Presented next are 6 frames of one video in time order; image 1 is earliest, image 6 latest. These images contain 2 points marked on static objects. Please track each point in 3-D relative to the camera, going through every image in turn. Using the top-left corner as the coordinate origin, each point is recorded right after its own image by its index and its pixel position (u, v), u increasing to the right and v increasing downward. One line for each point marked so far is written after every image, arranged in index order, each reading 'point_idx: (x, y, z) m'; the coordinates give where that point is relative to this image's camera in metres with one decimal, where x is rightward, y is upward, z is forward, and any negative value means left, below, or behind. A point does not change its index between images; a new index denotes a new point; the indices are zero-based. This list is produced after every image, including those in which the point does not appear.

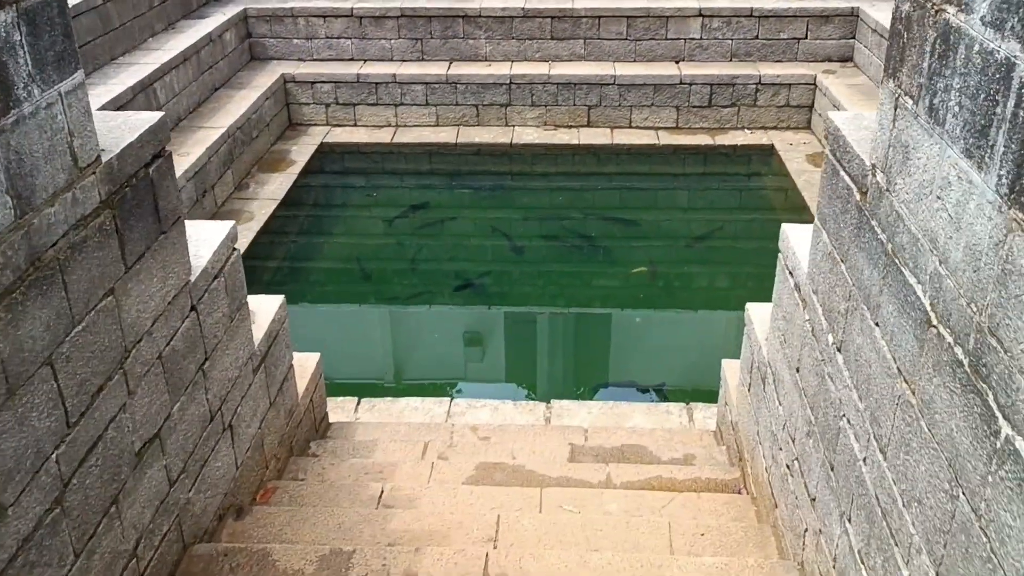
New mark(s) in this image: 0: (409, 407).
0: (-0.5, -0.6, +4.4) m
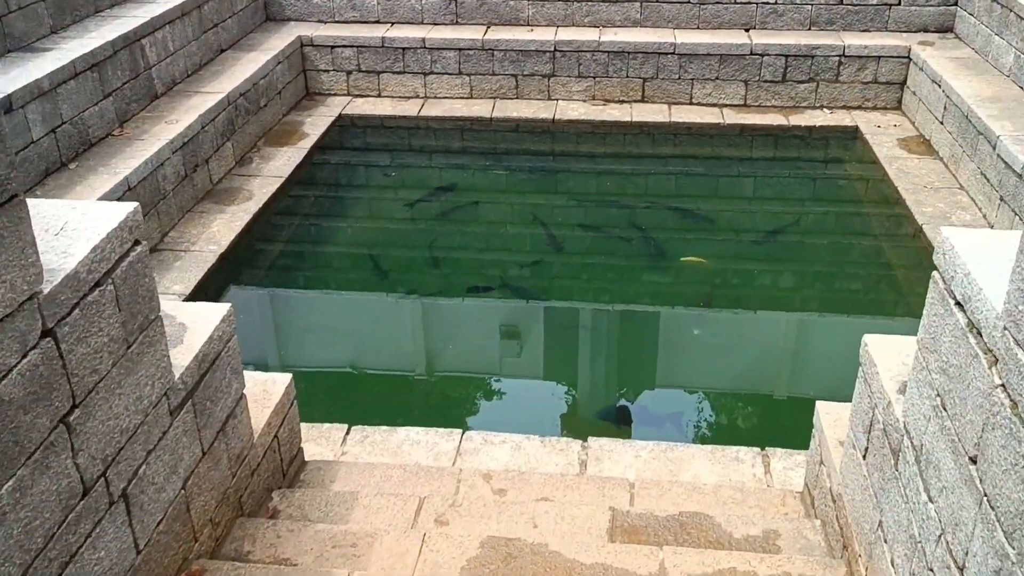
0: (-0.4, -0.6, +3.5) m
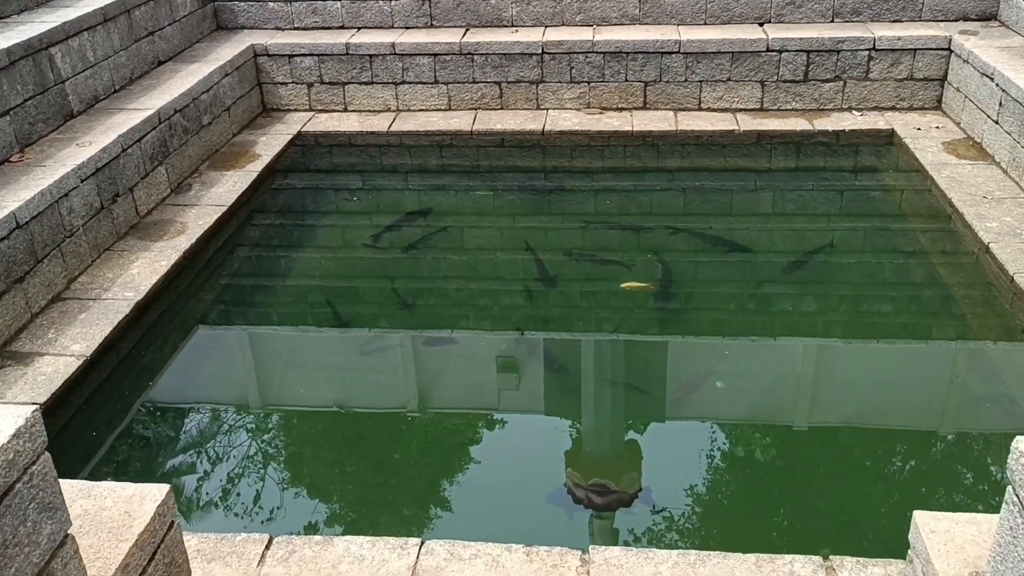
0: (-0.5, -0.8, +2.6) m
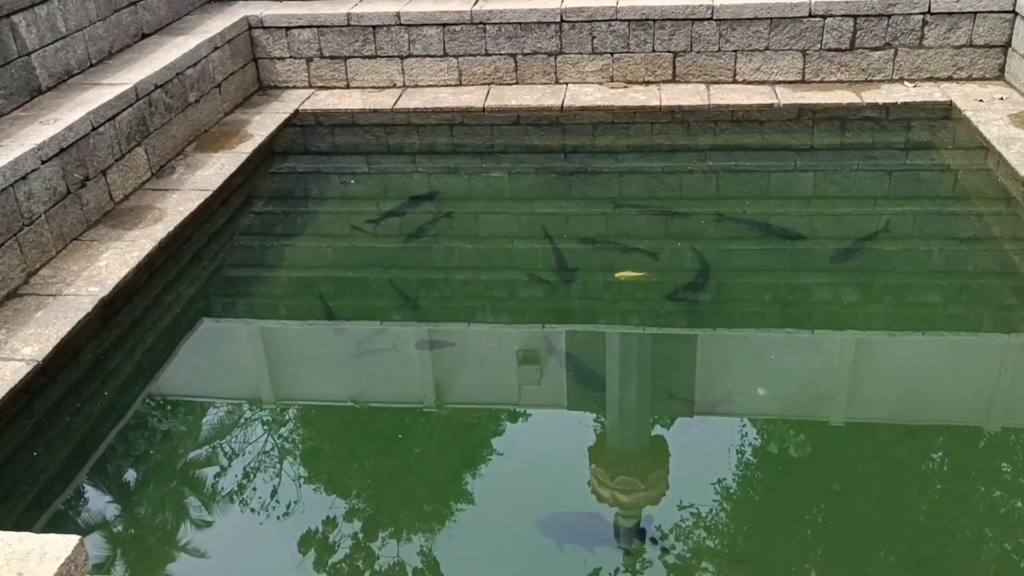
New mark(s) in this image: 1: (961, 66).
0: (-0.4, -0.7, +2.2) m
1: (+2.7, +1.3, +5.7) m
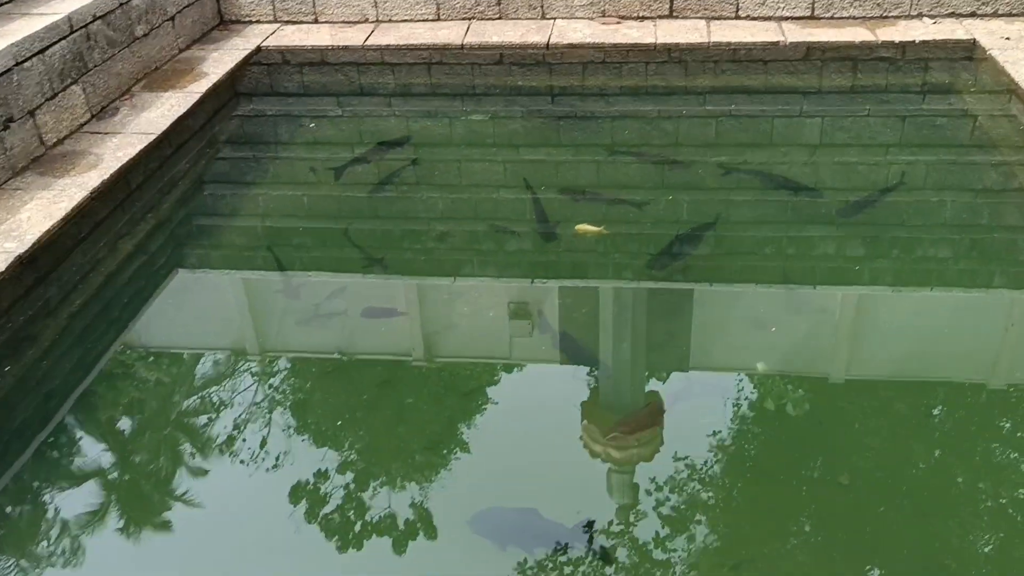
0: (-0.5, -0.7, +1.8) m
1: (+2.6, +1.6, +5.2) m
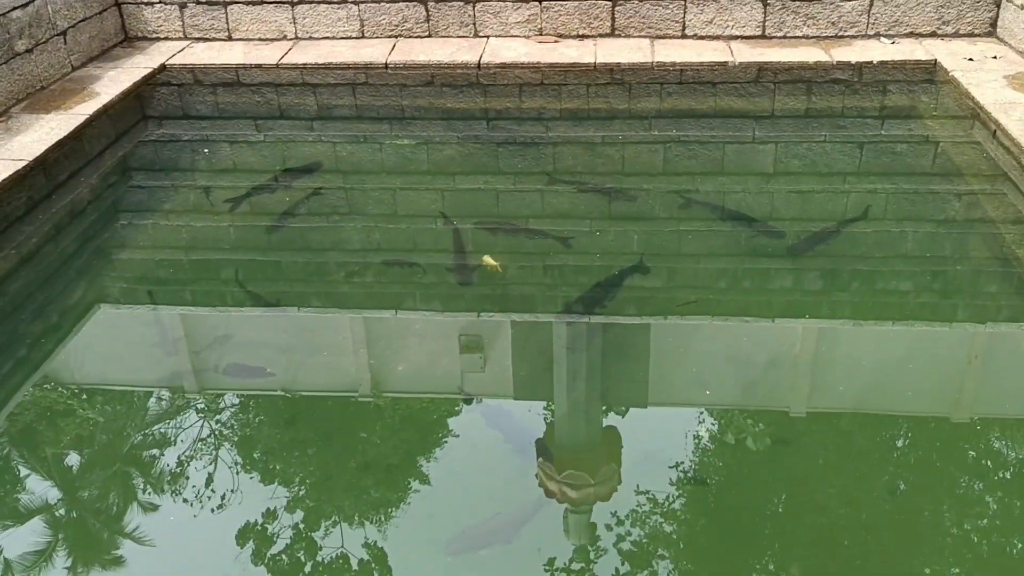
0: (-0.8, -0.8, +1.3) m
1: (+2.3, +1.4, +4.9) m
